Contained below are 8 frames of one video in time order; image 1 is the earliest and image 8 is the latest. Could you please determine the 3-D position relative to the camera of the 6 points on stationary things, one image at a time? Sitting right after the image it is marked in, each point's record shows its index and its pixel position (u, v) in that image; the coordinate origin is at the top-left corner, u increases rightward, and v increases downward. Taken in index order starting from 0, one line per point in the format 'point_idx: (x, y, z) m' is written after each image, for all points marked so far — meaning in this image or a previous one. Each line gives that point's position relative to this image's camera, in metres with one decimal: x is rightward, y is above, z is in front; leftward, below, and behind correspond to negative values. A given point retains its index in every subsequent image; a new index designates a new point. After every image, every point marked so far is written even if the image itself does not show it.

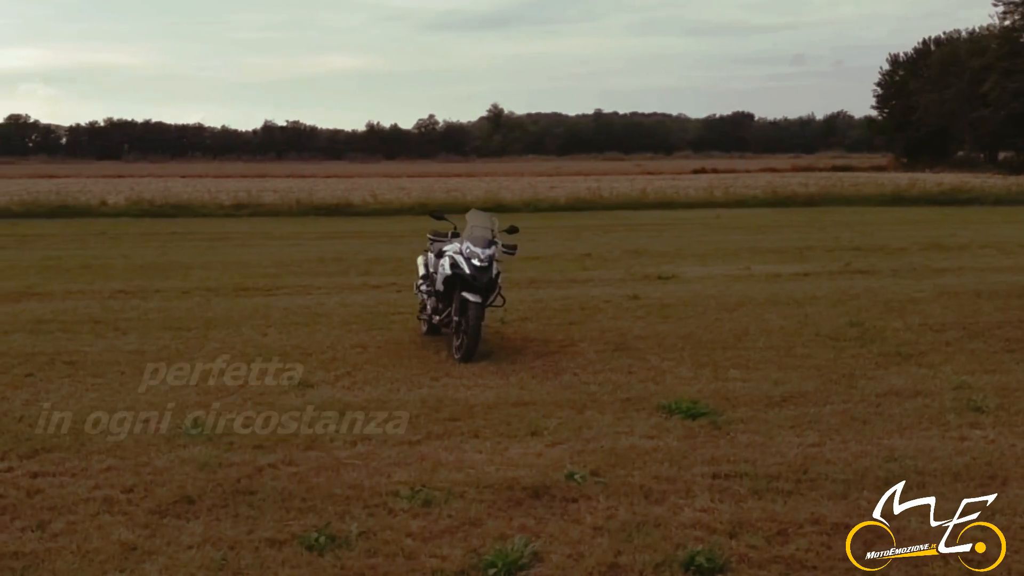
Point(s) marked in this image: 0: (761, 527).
0: (+1.1, -1.0, +4.6) m
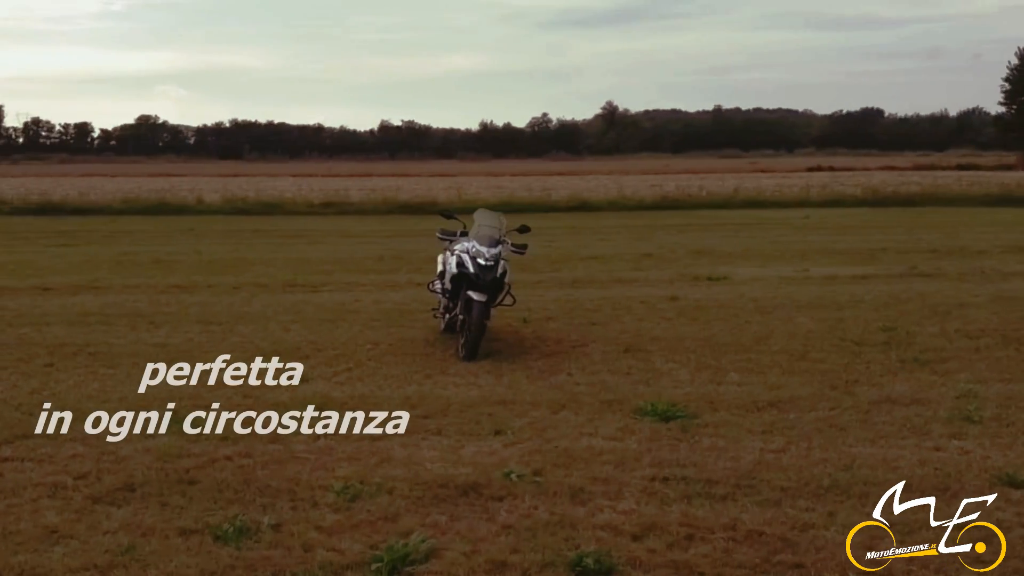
0: (+0.7, -1.0, +4.6) m
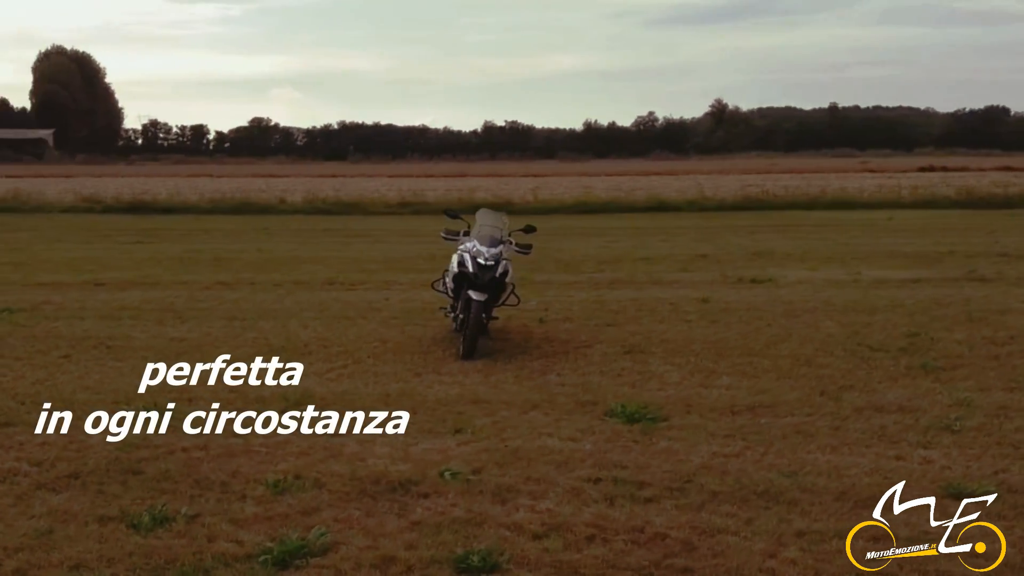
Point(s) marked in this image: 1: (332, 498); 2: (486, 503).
0: (+0.3, -1.0, +4.6) m
1: (-0.8, -1.0, +5.0) m
2: (-0.1, -1.0, +5.0) m
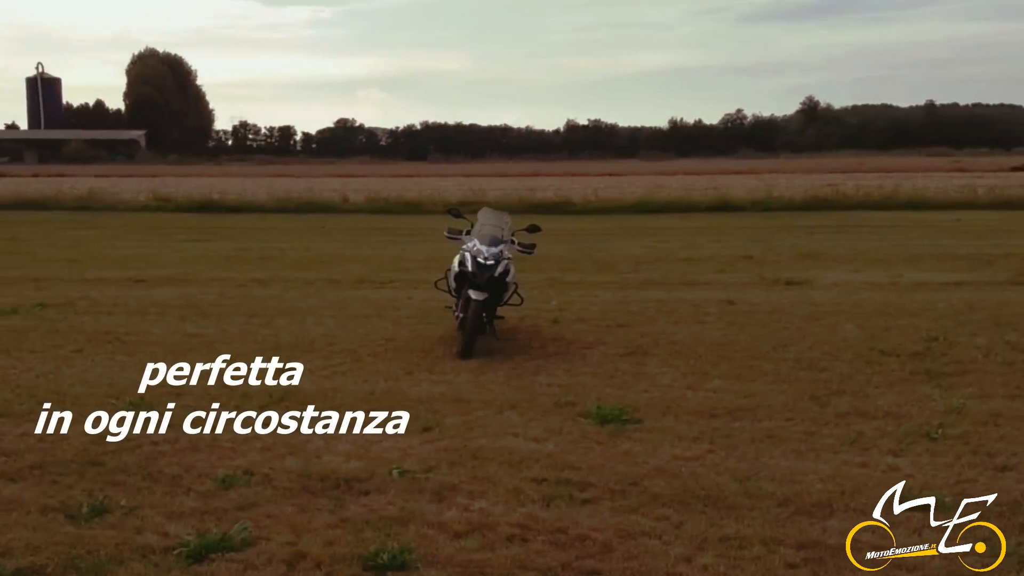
0: (-0.1, -1.0, +4.6) m
1: (-1.1, -1.0, +5.1) m
2: (-0.4, -1.0, +5.0) m
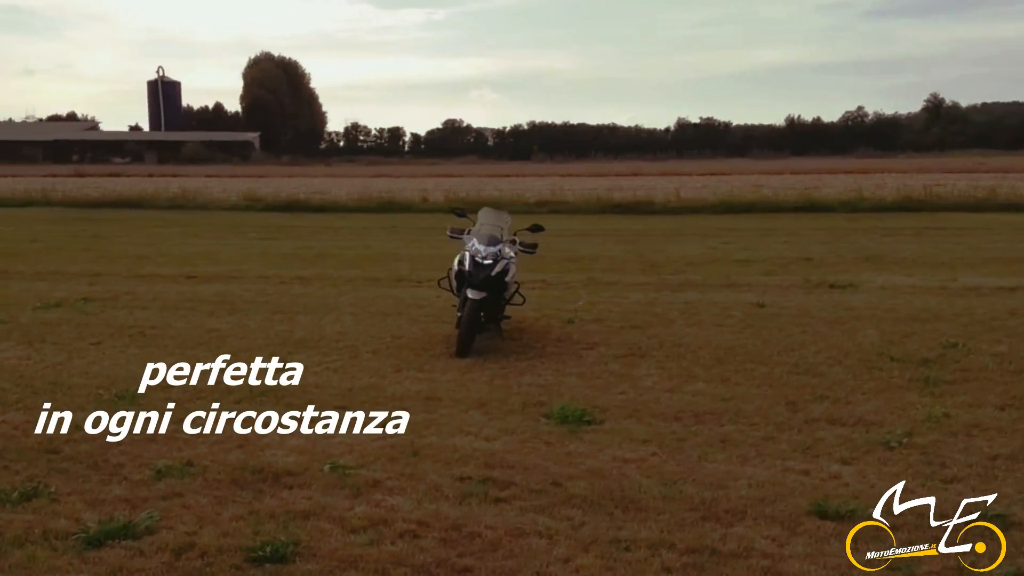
0: (-0.5, -1.0, +4.6) m
1: (-1.5, -1.0, +5.3) m
2: (-0.8, -1.0, +5.1) m
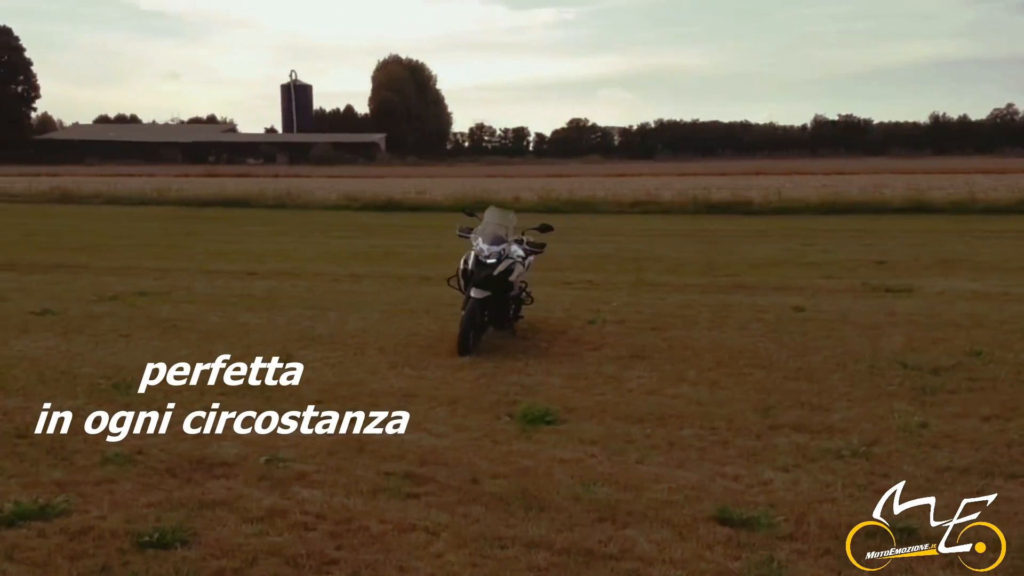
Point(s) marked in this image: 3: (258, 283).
0: (-1.0, -1.0, +4.8) m
1: (-1.9, -0.9, +5.5) m
2: (-1.2, -1.0, +5.3) m
3: (-3.4, +0.1, +14.5) m
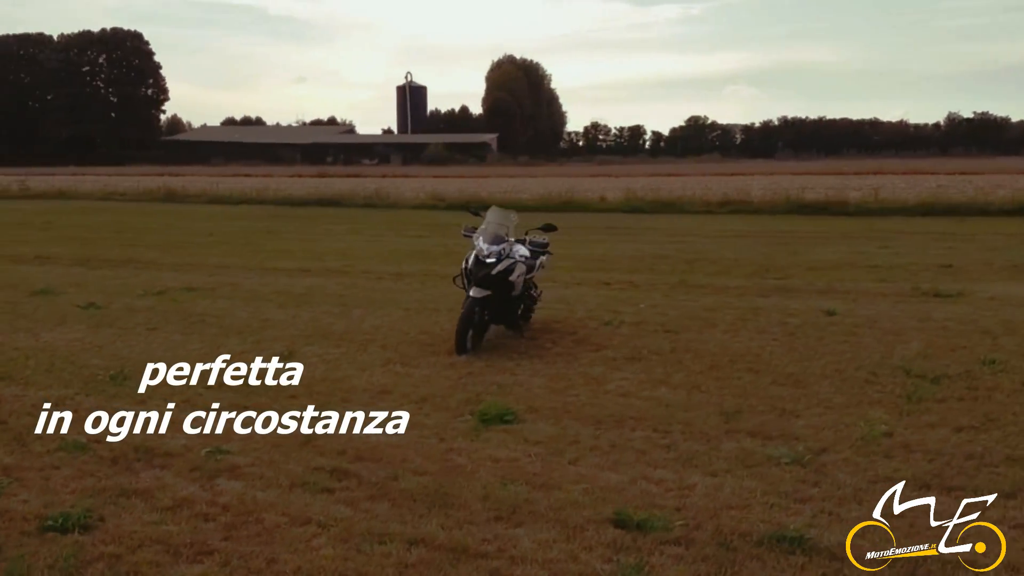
0: (-1.4, -1.0, +4.9) m
1: (-2.3, -0.9, +5.8) m
2: (-1.6, -0.9, +5.4) m
3: (-2.8, +0.1, +14.9) m
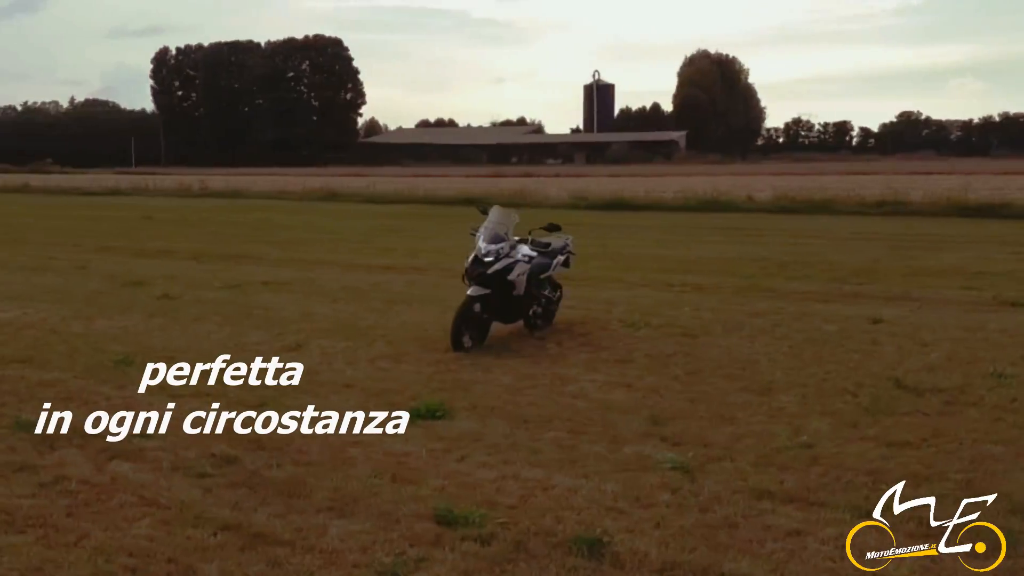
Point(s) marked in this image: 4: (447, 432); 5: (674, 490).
0: (-2.1, -1.0, +5.3) m
1: (-2.9, -0.9, +6.3) m
2: (-2.3, -0.9, +5.9) m
3: (-1.8, +0.2, +15.4) m
4: (-0.3, -0.9, +6.5) m
5: (+0.9, -1.0, +5.2) m
